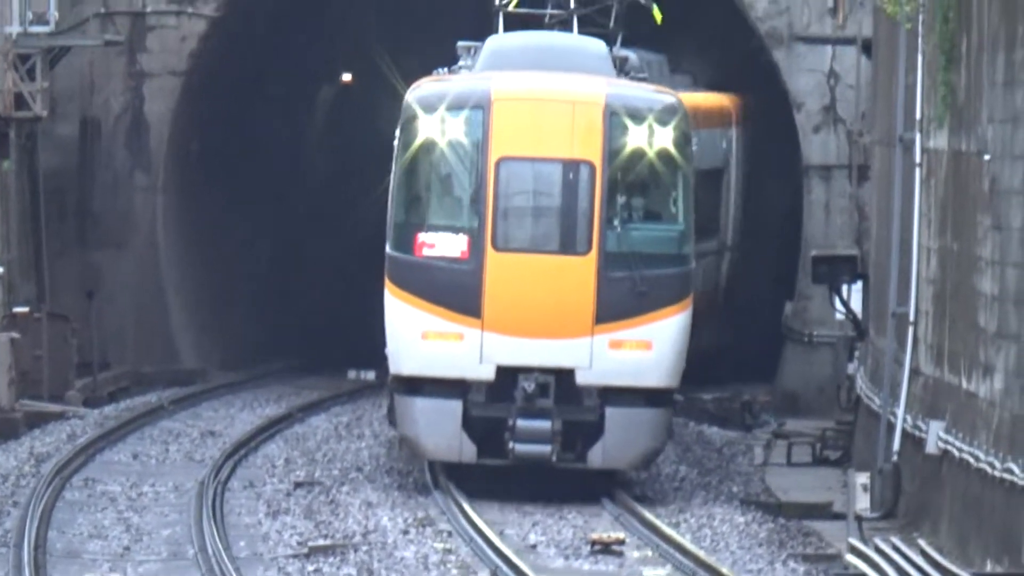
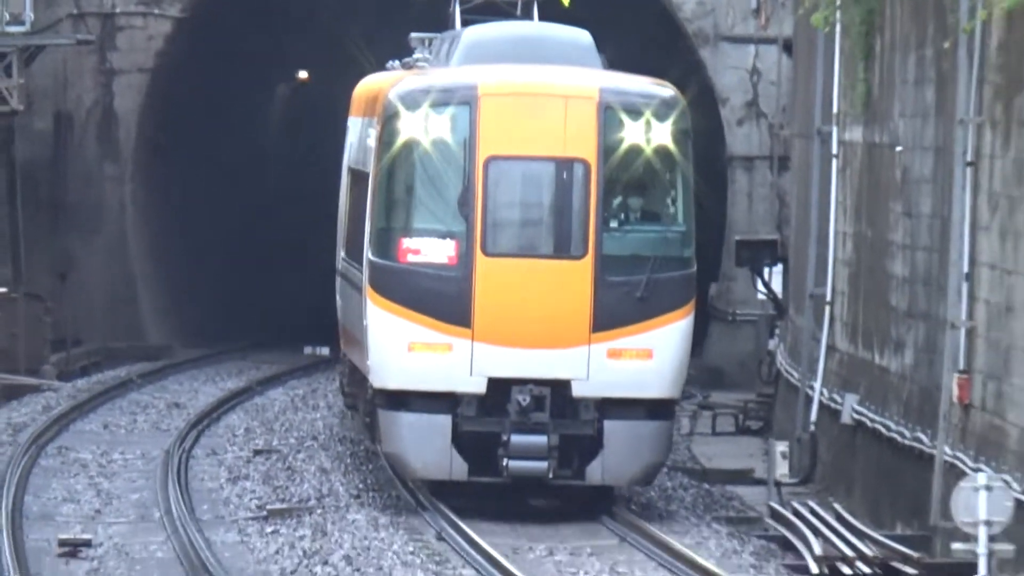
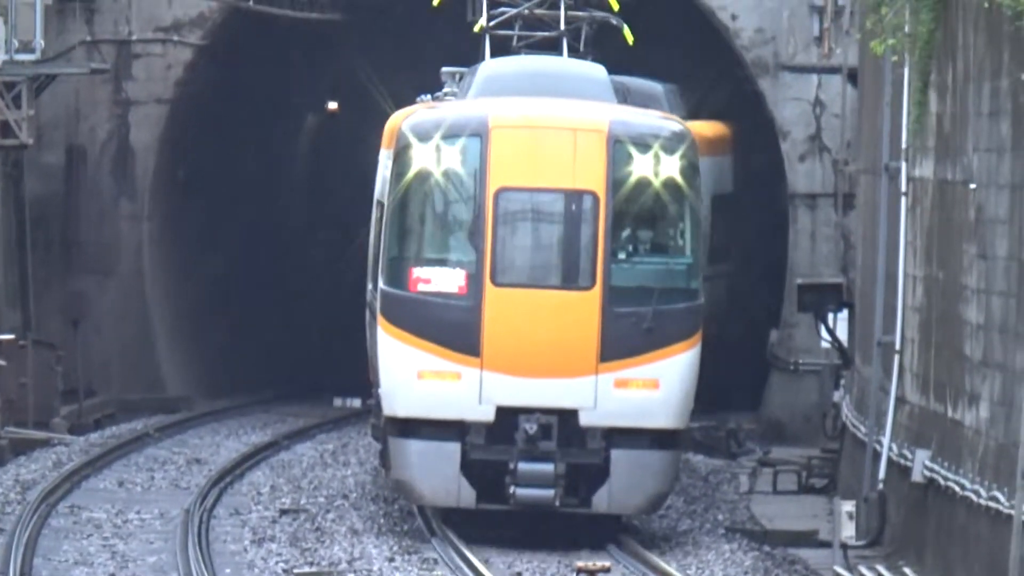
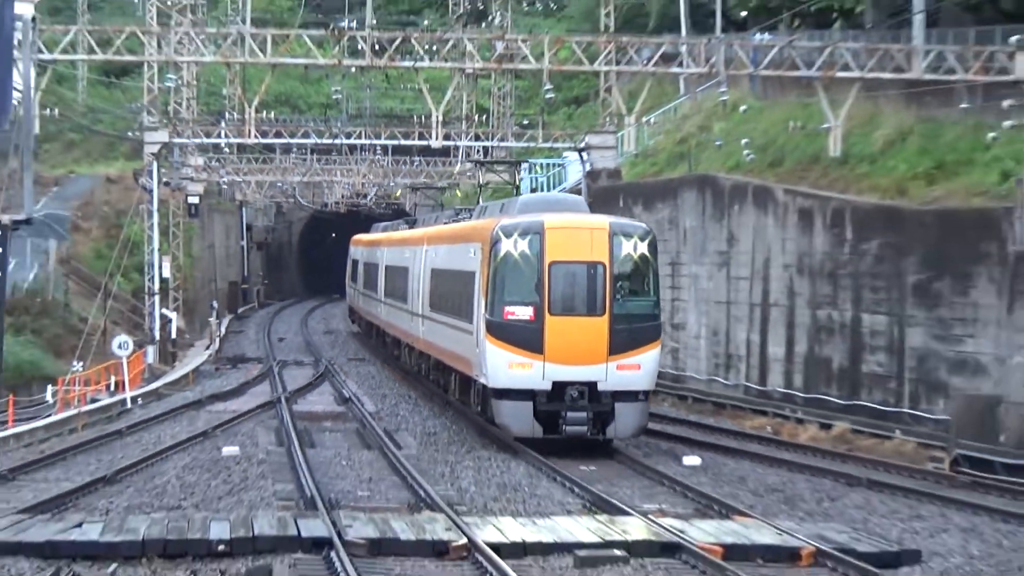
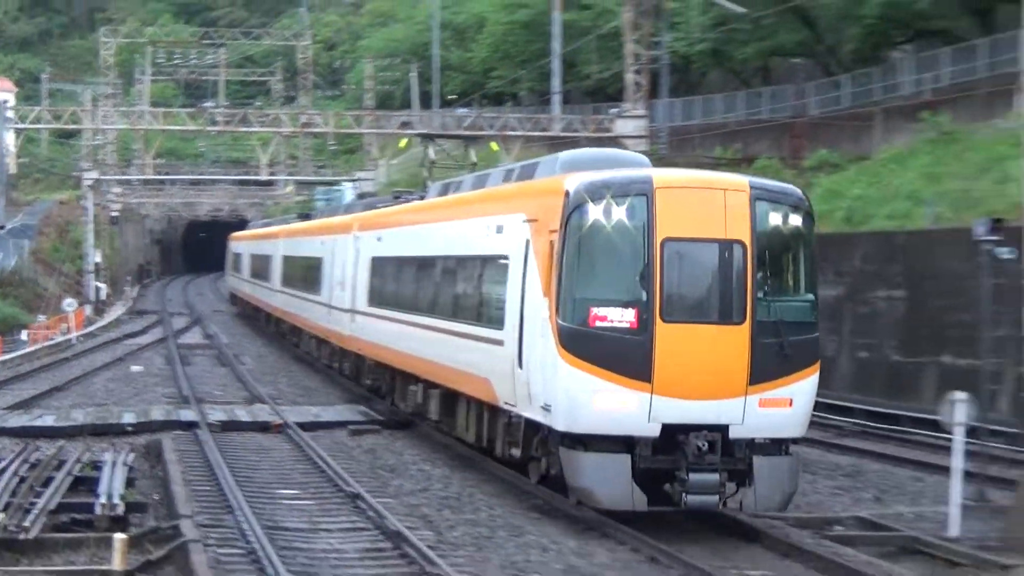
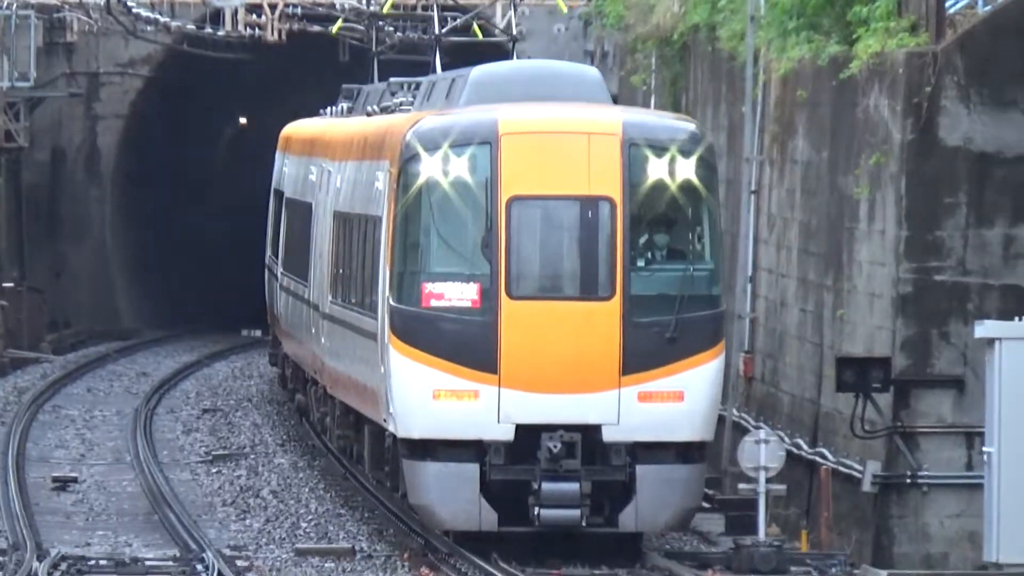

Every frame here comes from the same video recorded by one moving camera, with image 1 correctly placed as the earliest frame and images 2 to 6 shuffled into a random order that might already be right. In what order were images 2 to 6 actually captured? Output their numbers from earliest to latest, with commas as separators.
3, 2, 6, 4, 5
